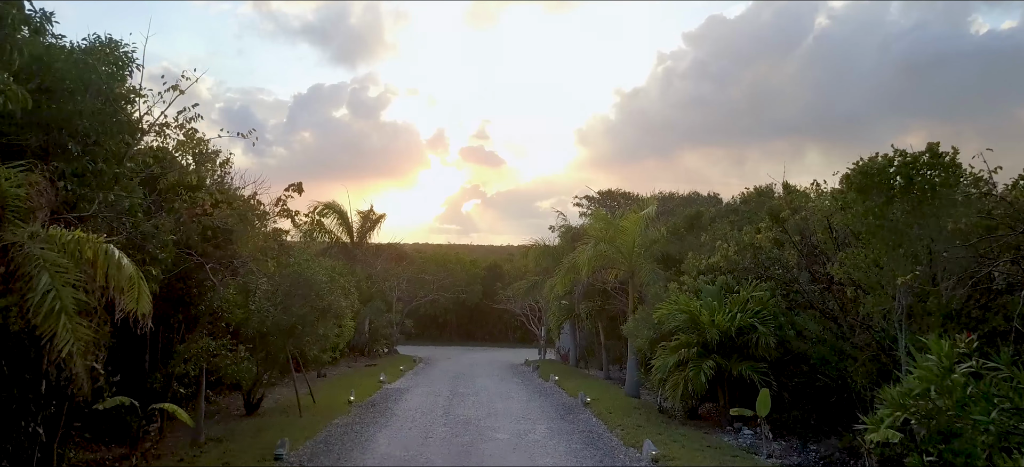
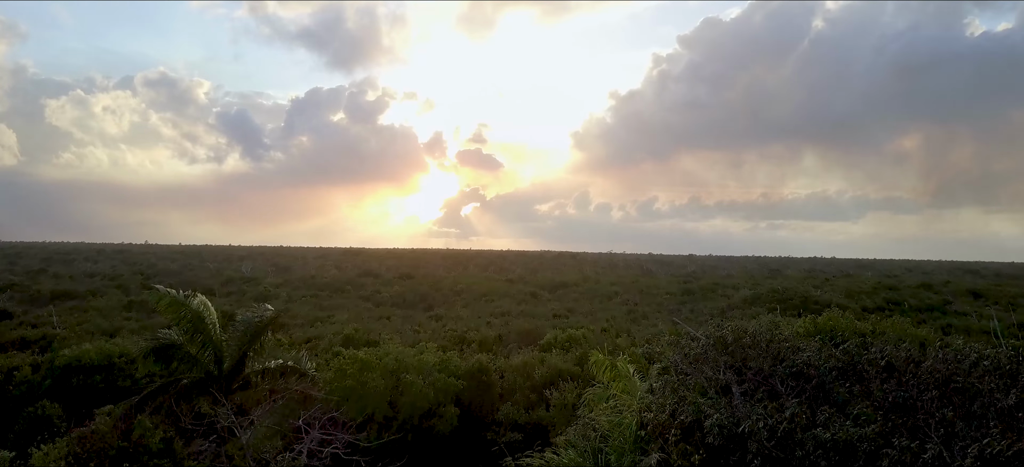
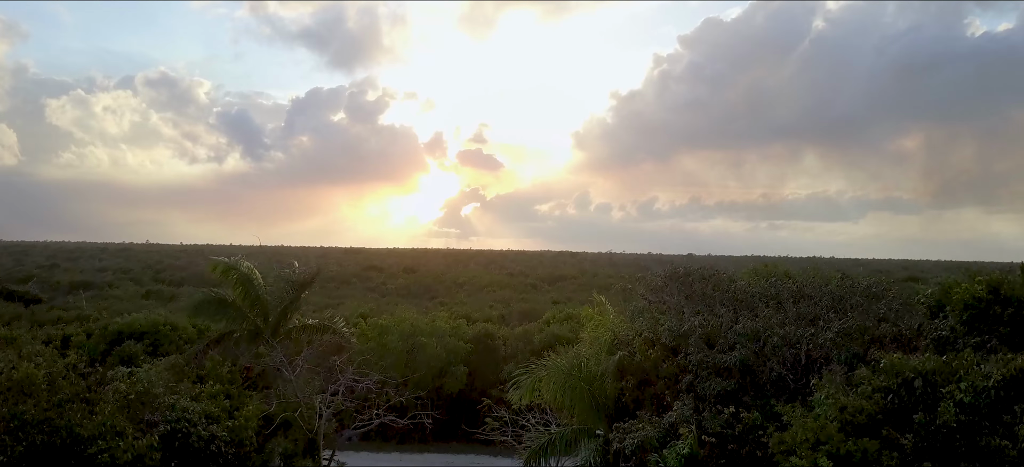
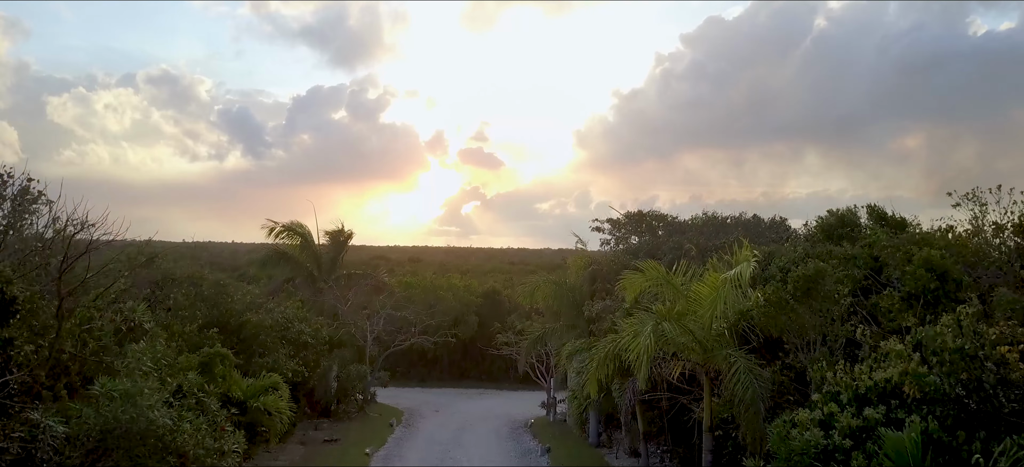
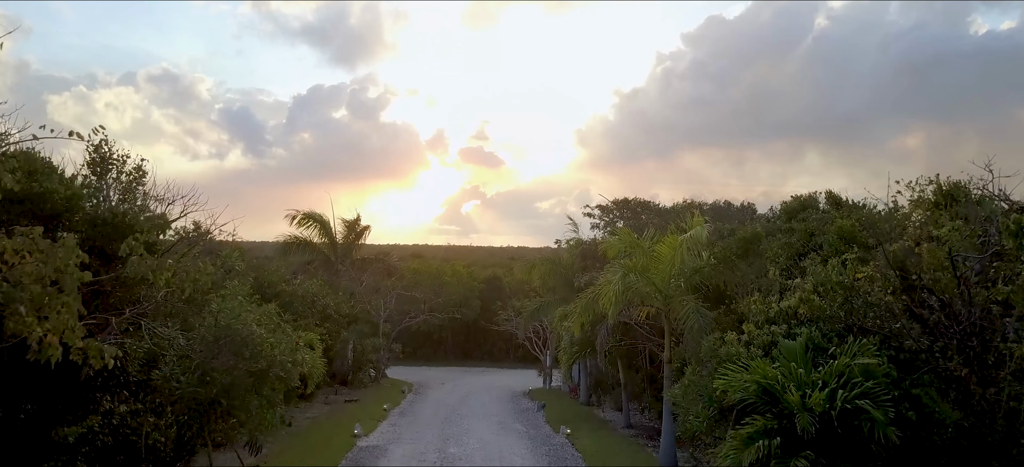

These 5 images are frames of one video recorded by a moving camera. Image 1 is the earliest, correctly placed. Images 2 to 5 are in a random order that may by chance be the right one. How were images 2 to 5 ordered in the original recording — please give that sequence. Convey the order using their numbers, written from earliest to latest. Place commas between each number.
5, 4, 3, 2
